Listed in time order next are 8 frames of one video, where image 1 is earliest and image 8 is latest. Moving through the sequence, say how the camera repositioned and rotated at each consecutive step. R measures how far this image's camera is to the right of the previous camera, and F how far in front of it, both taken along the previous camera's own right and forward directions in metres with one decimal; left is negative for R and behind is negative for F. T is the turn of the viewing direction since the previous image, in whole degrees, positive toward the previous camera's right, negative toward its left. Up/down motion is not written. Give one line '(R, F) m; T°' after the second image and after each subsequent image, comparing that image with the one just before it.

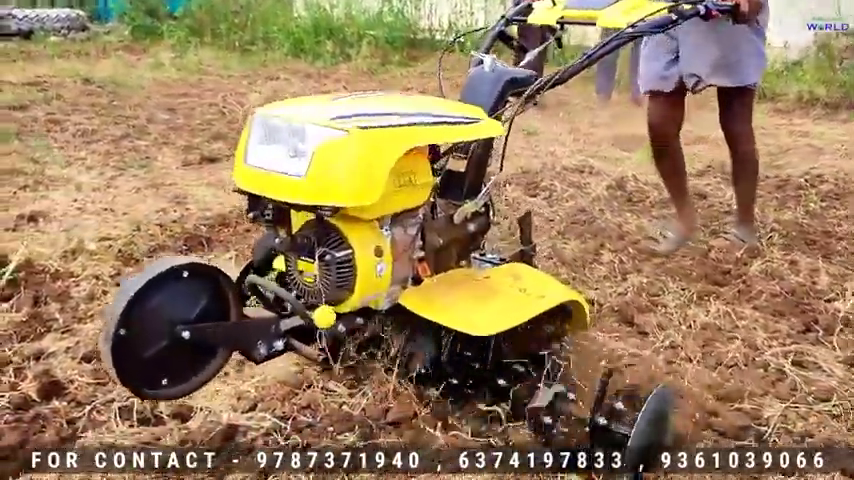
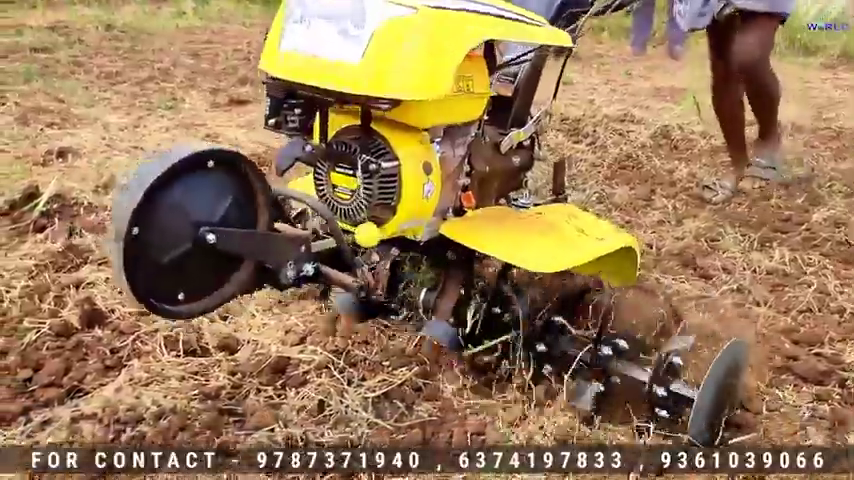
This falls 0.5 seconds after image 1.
(-0.2, +0.1) m; -1°
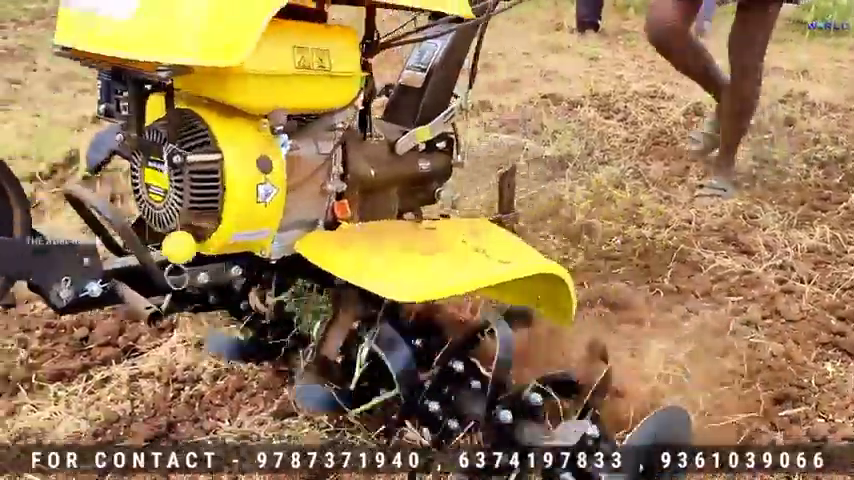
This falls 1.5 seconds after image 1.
(-0.1, 0.0) m; -1°
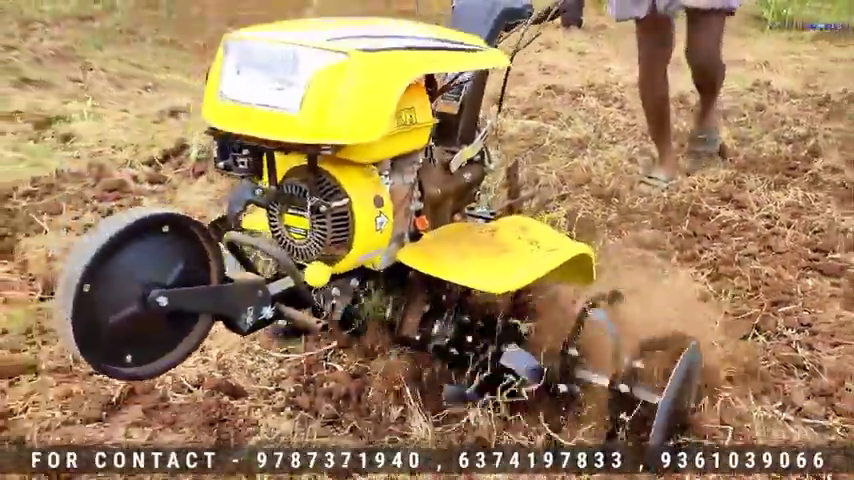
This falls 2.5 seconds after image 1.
(-0.5, -0.8) m; +3°
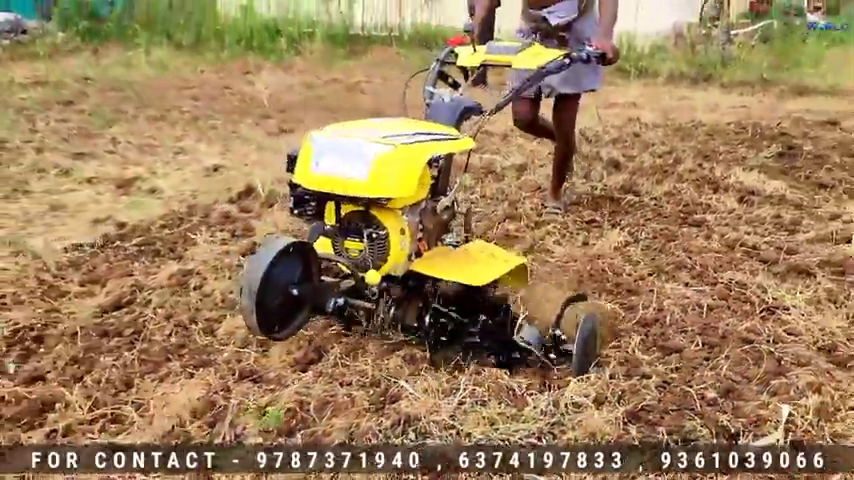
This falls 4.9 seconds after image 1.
(-0.9, -1.7) m; +9°
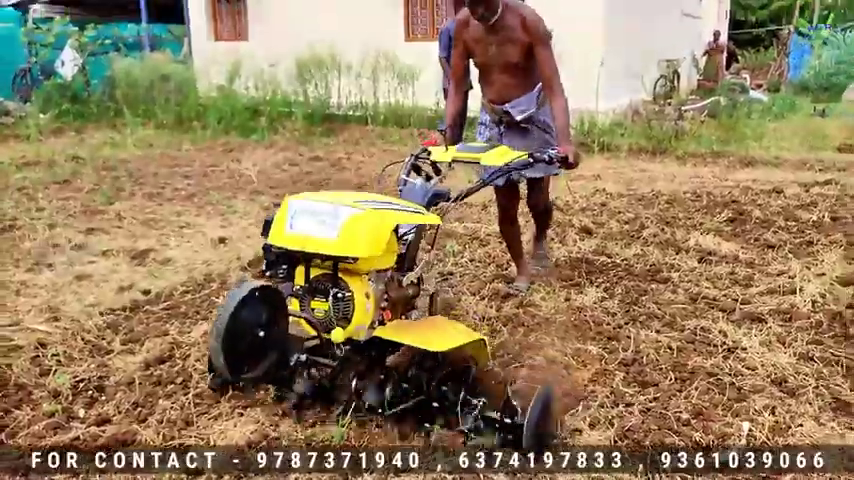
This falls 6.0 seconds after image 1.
(-0.3, -0.6) m; +3°
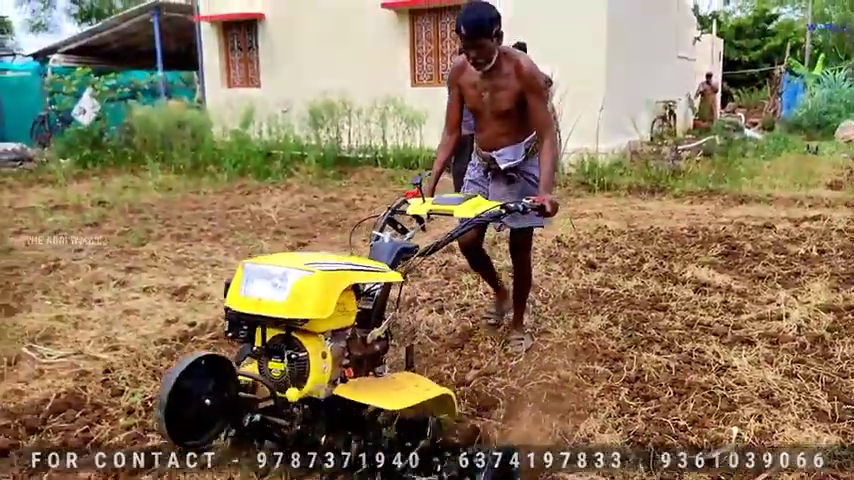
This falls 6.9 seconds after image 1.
(-0.2, -0.6) m; 0°
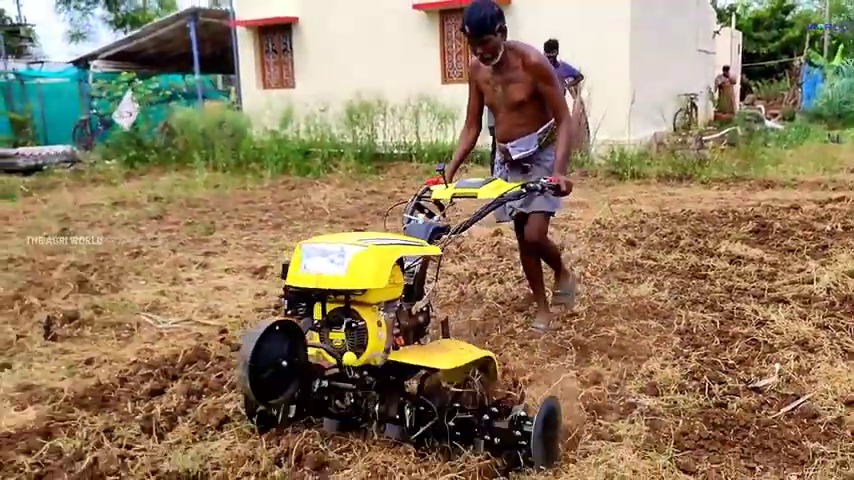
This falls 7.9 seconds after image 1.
(-0.4, -0.7) m; -1°
